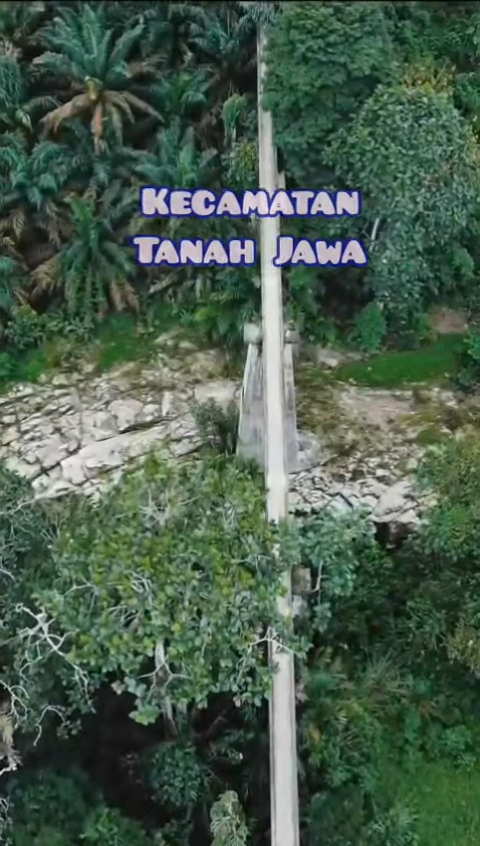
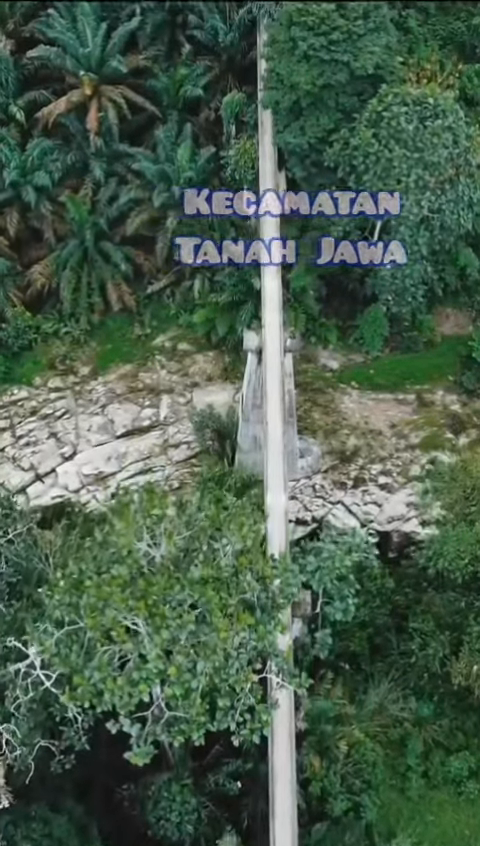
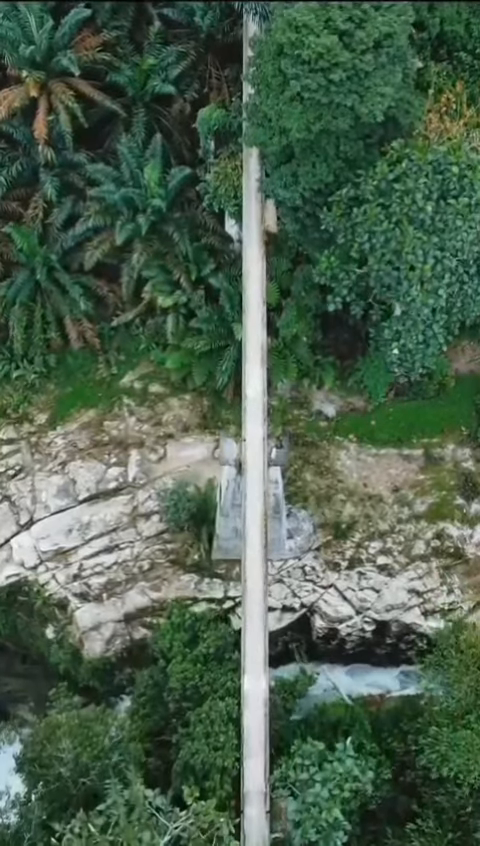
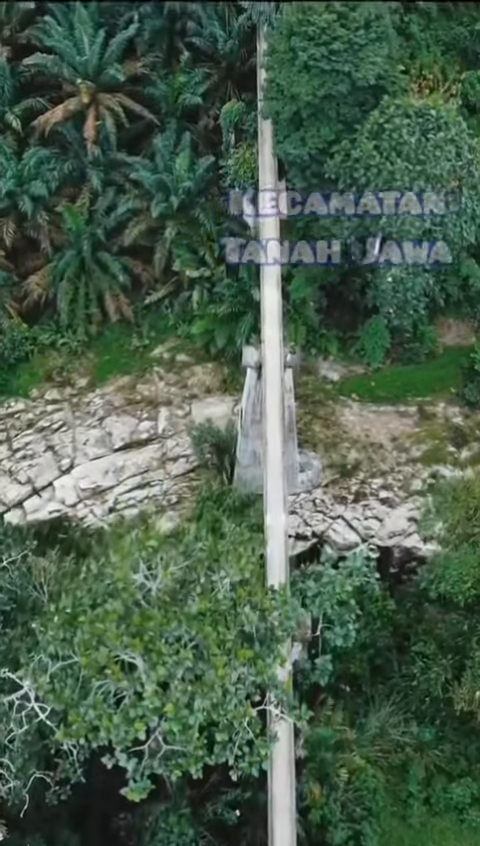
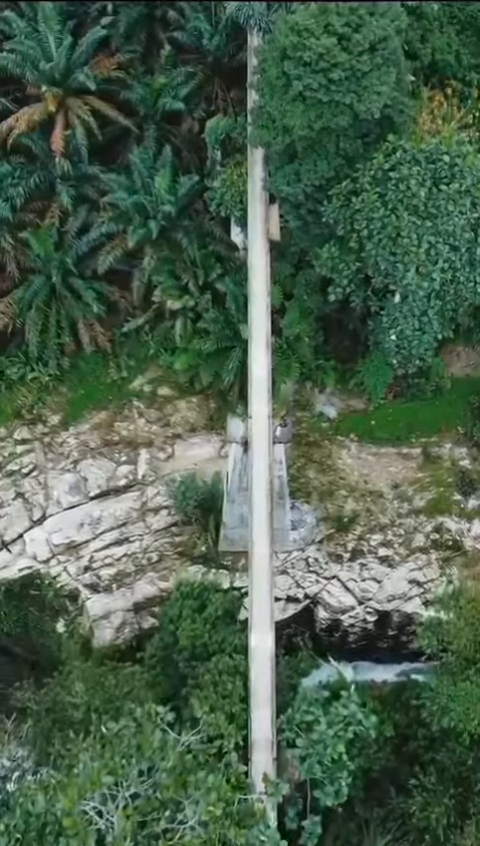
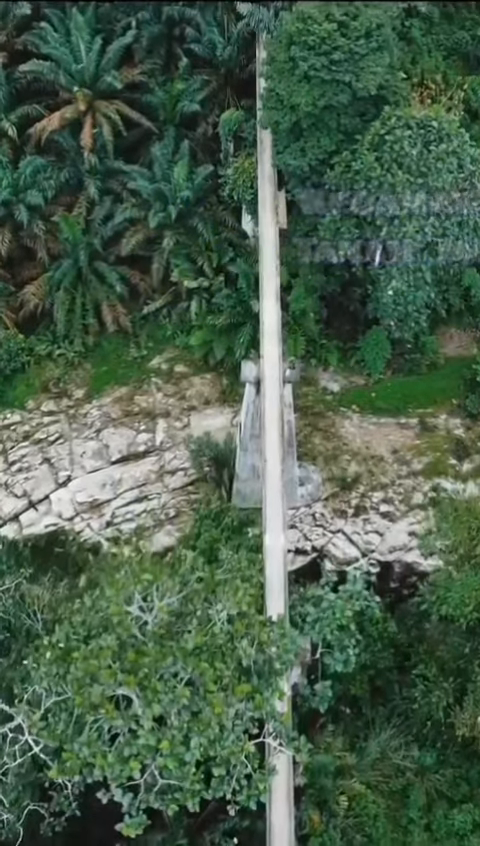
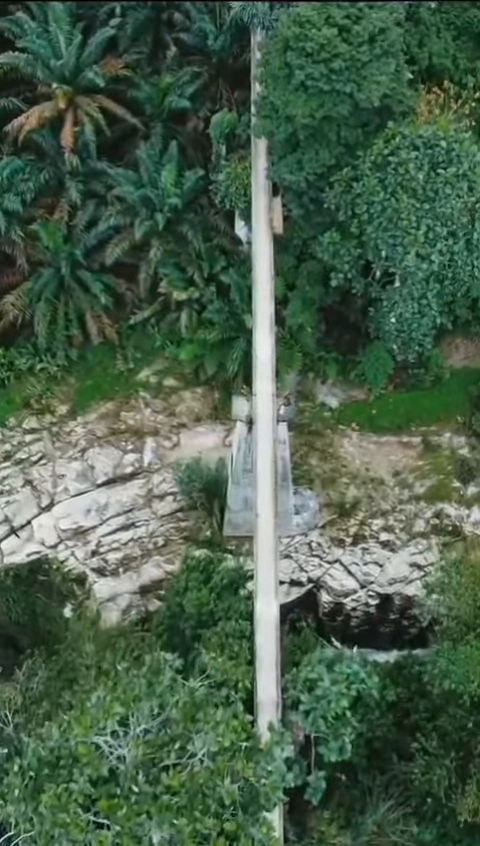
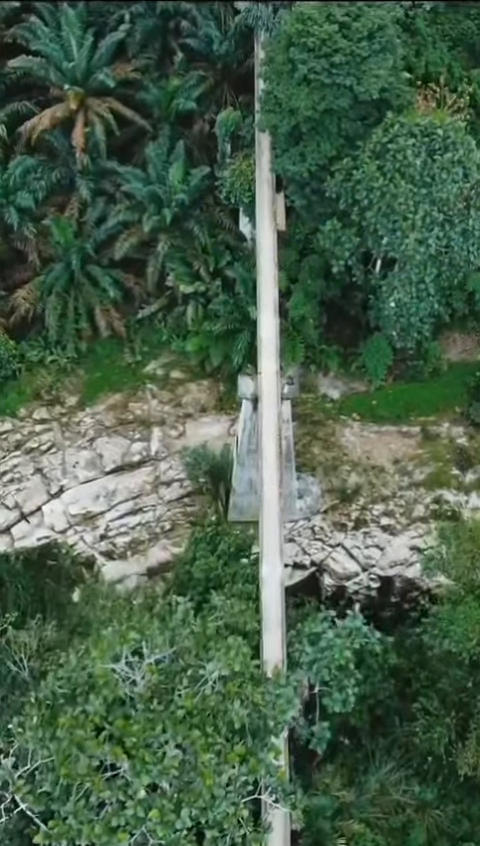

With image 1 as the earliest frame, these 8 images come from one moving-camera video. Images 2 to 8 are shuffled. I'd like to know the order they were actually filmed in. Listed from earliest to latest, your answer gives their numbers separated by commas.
2, 4, 6, 8, 7, 5, 3
